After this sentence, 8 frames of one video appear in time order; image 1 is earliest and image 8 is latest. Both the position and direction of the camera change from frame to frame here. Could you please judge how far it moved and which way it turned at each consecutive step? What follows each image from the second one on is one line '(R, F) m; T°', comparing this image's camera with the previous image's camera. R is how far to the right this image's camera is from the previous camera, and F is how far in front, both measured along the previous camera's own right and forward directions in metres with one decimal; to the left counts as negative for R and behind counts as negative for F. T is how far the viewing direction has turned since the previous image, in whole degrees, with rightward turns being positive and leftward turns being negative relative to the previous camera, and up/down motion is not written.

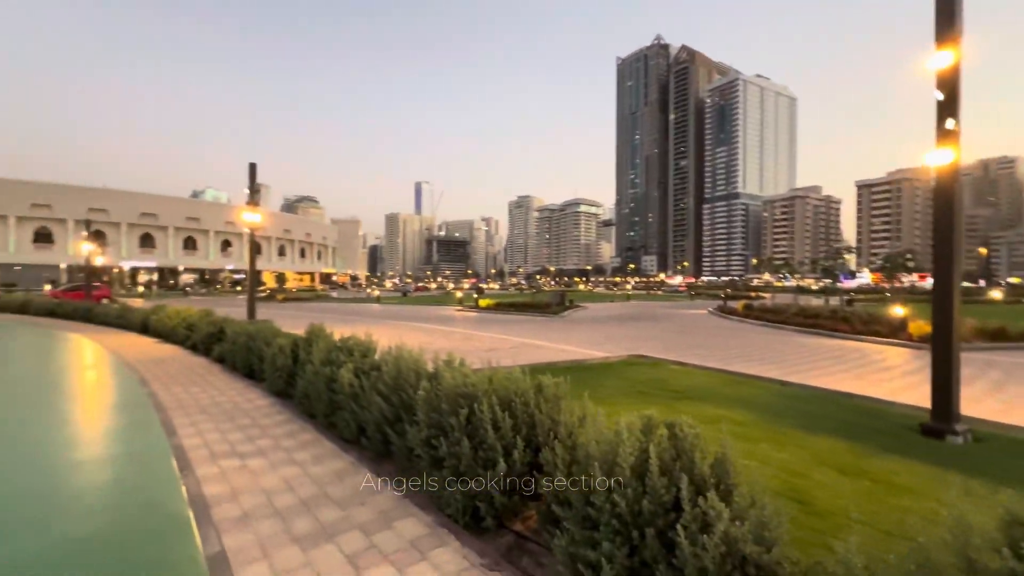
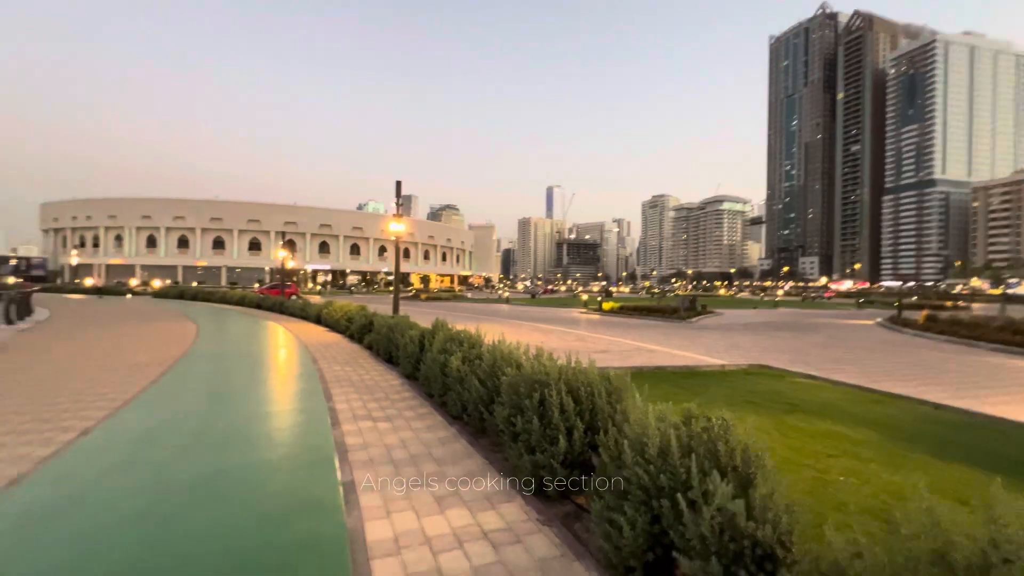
(+0.5, -0.5) m; -15°
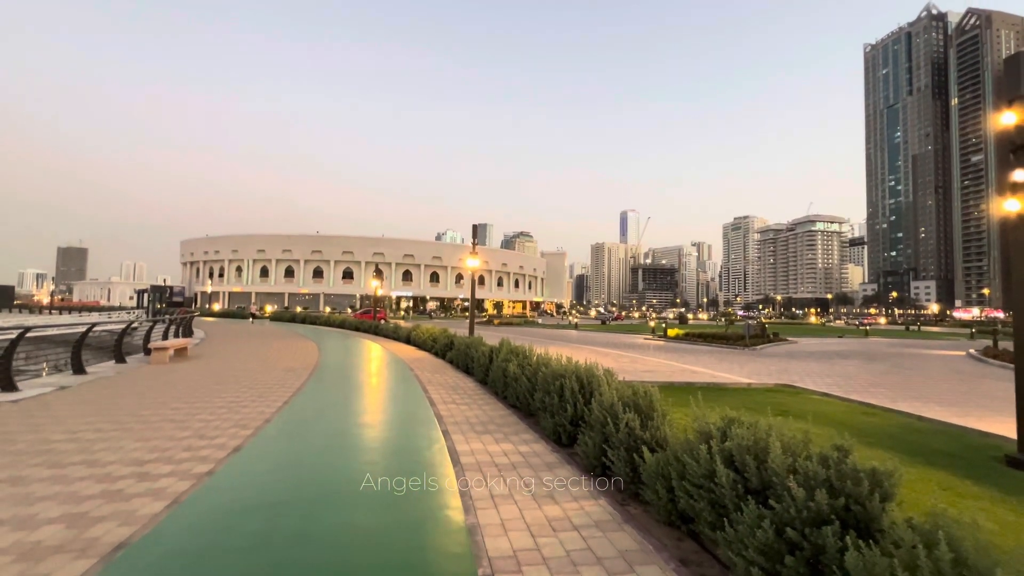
(+0.6, -2.5) m; -8°
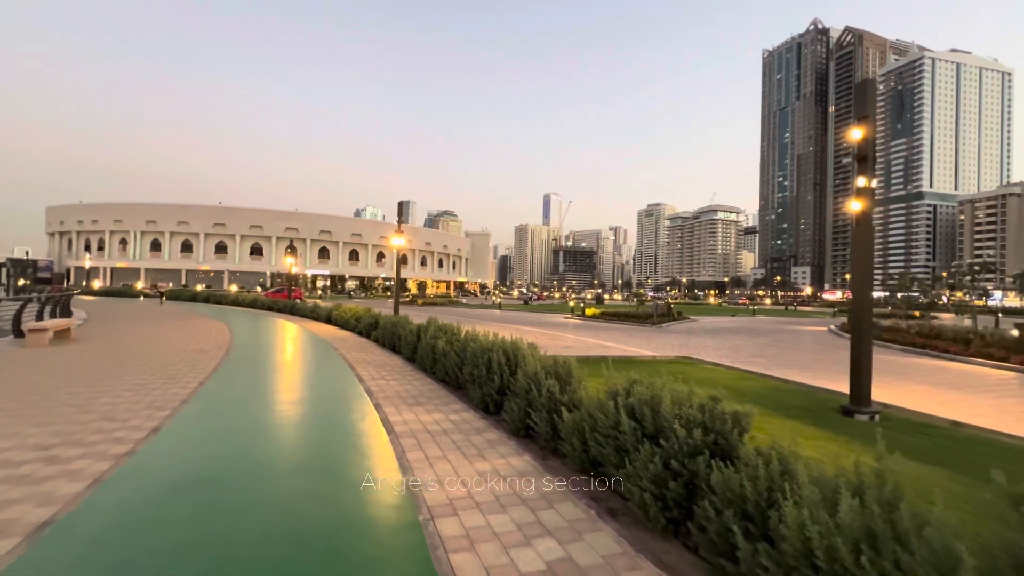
(-0.2, -0.4) m; +9°
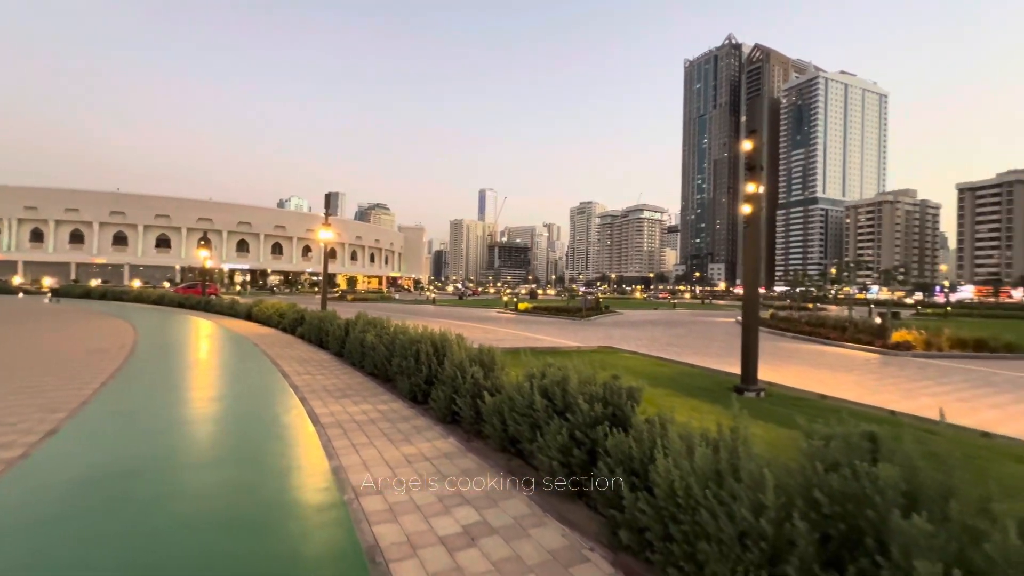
(+0.1, -0.3) m; +8°
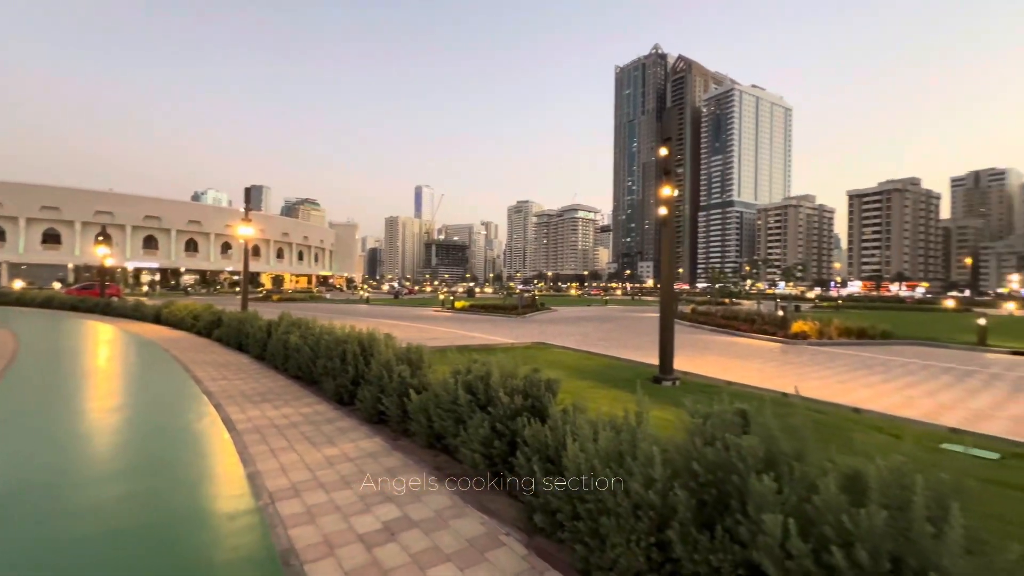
(+0.1, -0.1) m; +7°
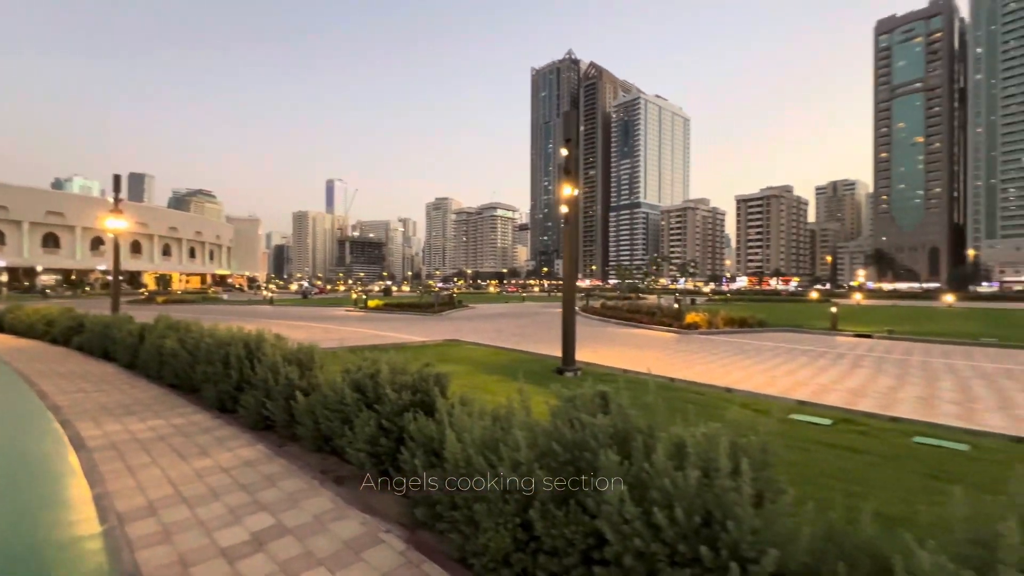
(+0.2, 0.0) m; +9°
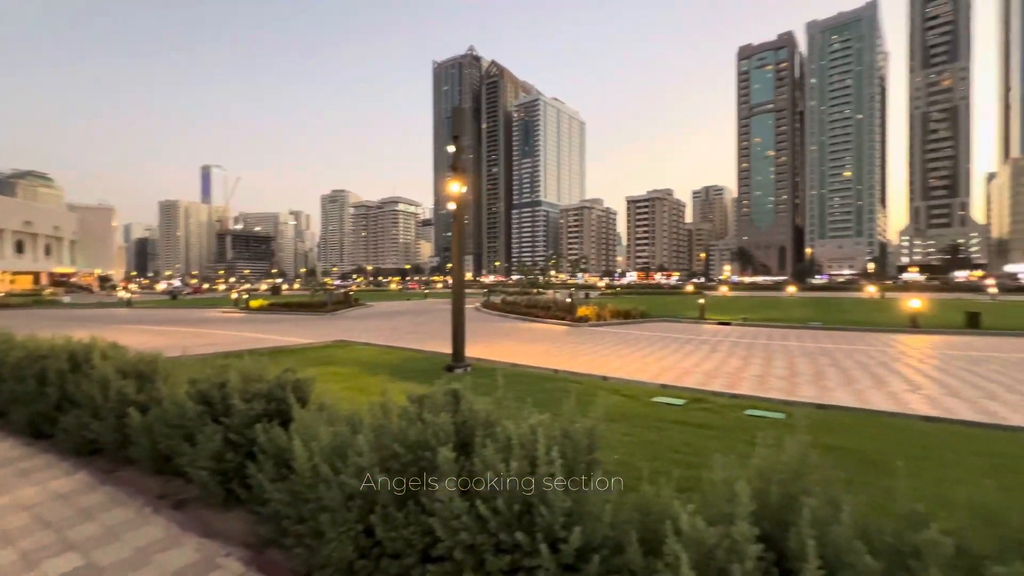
(+0.2, 0.0) m; +11°
